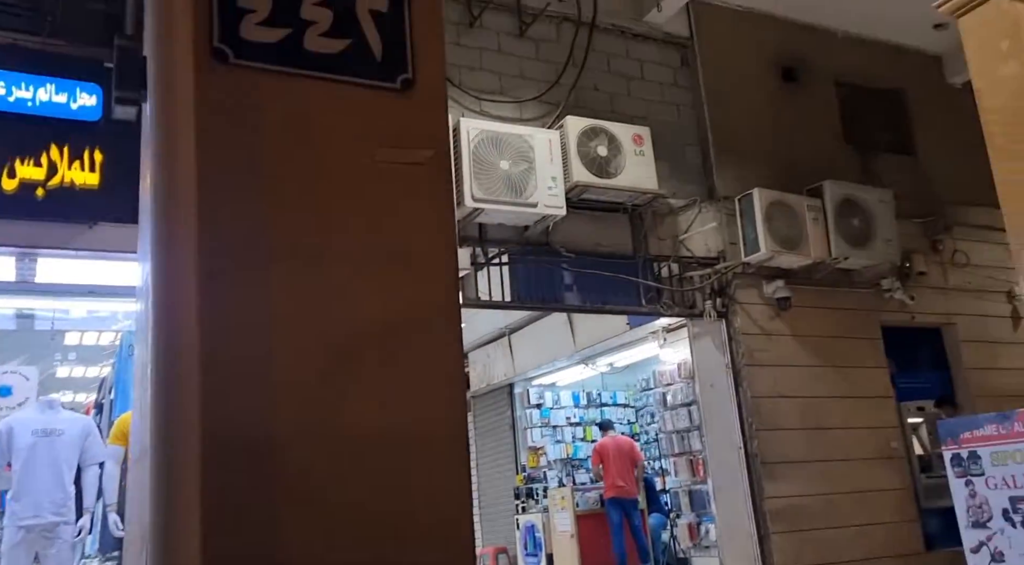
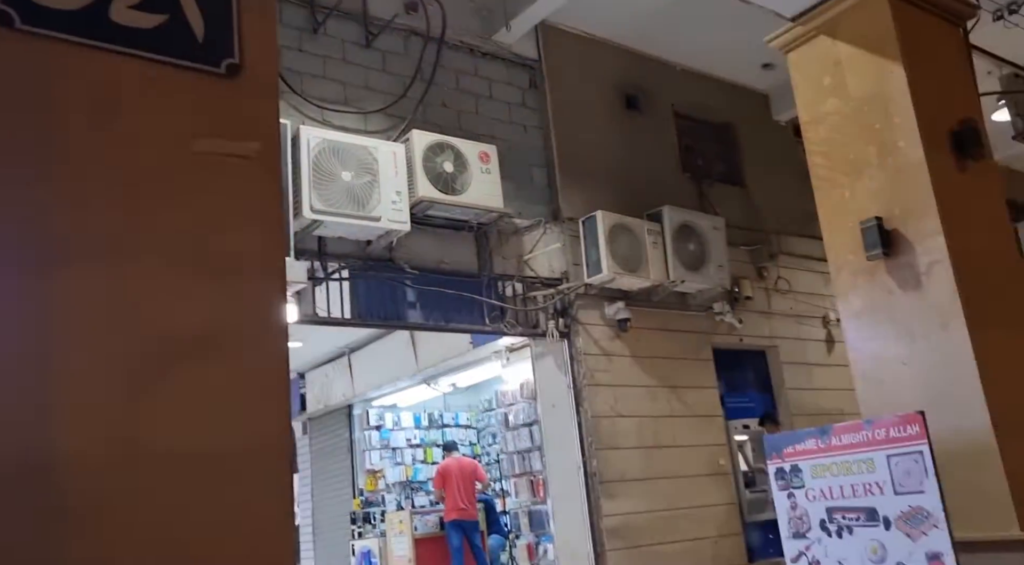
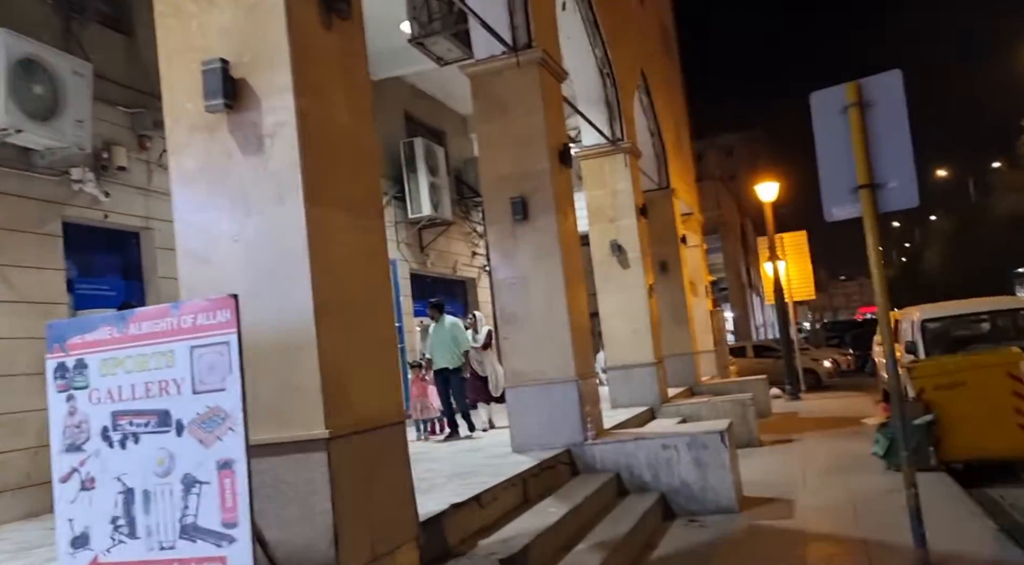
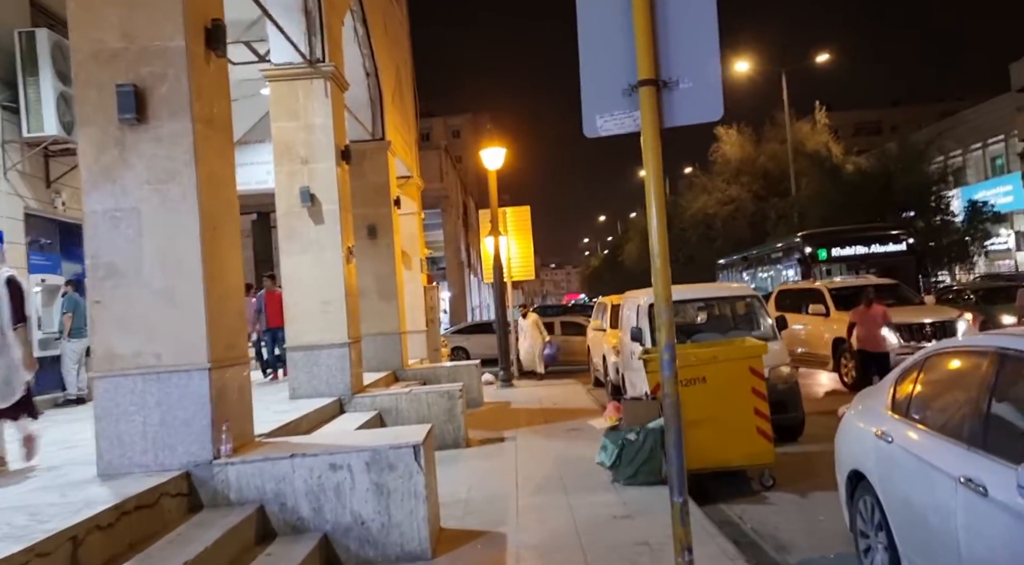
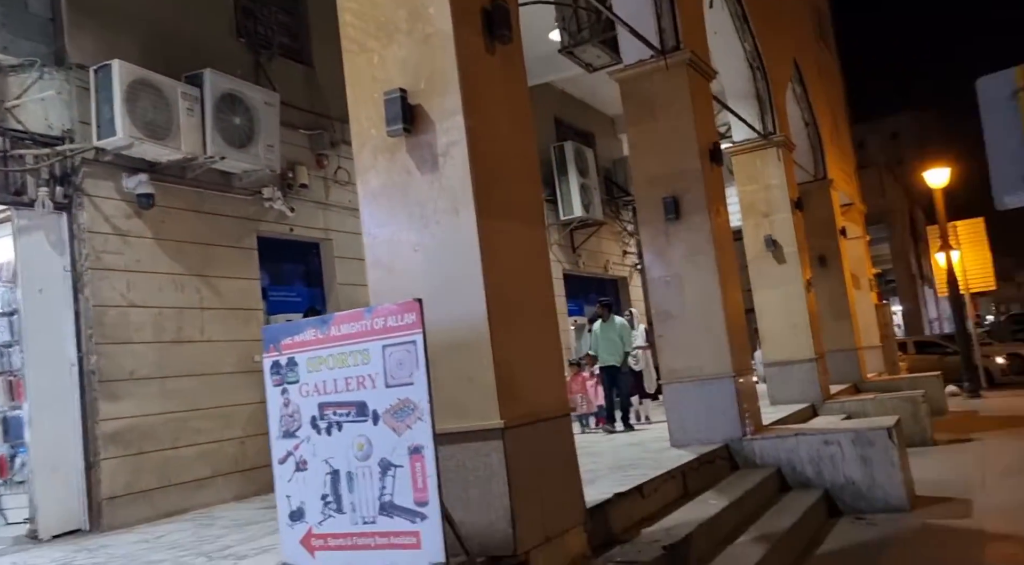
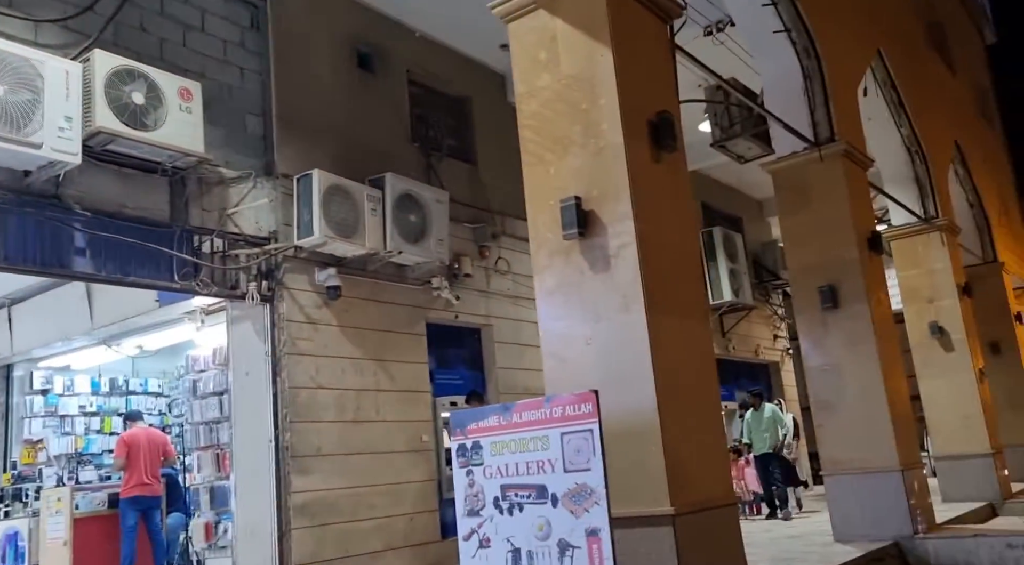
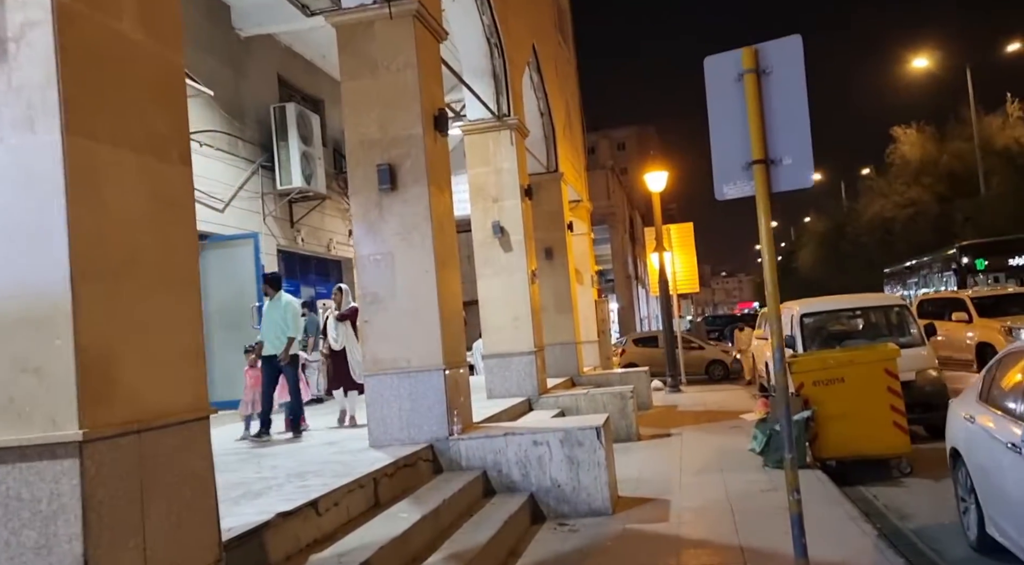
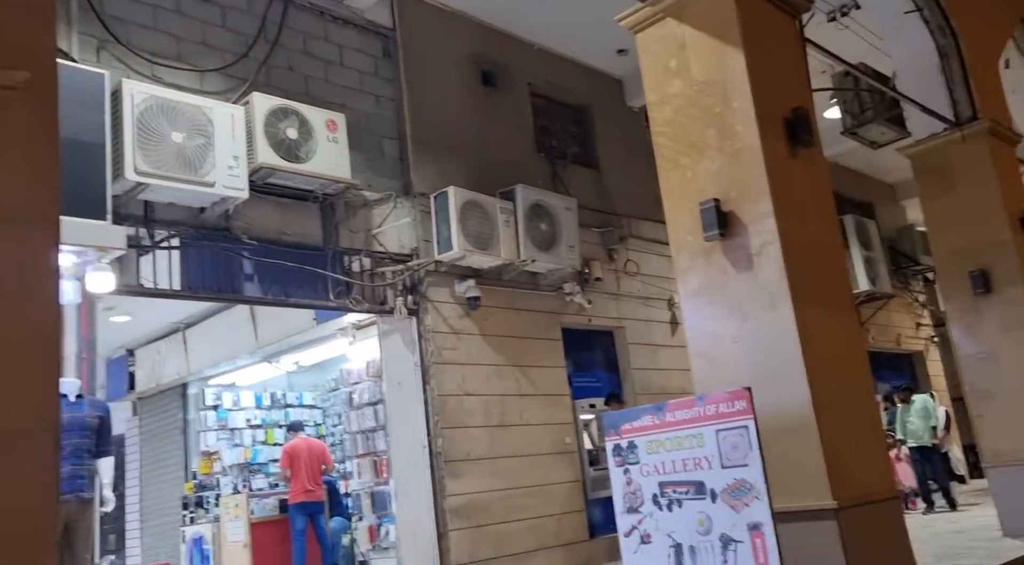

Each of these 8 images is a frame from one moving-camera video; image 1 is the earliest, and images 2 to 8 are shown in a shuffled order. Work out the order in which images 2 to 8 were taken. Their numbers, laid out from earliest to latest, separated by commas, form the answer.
2, 8, 6, 5, 3, 7, 4
